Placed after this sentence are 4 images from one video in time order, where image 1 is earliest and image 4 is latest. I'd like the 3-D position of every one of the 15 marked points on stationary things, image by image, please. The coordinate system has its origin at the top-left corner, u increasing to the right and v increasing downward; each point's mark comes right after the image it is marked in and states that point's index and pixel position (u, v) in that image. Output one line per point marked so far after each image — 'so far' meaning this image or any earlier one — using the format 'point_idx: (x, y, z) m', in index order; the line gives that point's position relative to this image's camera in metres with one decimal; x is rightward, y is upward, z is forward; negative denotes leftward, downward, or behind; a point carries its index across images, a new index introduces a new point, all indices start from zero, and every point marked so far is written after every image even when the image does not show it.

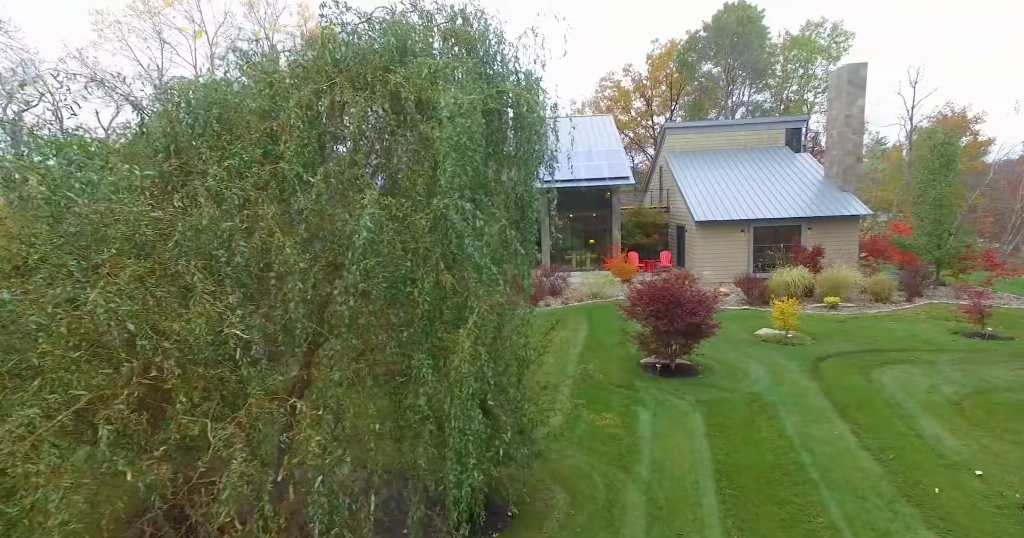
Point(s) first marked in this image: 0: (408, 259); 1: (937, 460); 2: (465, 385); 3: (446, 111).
0: (-0.6, +0.1, +3.6) m
1: (+4.7, -2.1, +6.4) m
2: (-0.3, -0.7, +3.6) m
3: (-0.4, +1.1, +3.9) m
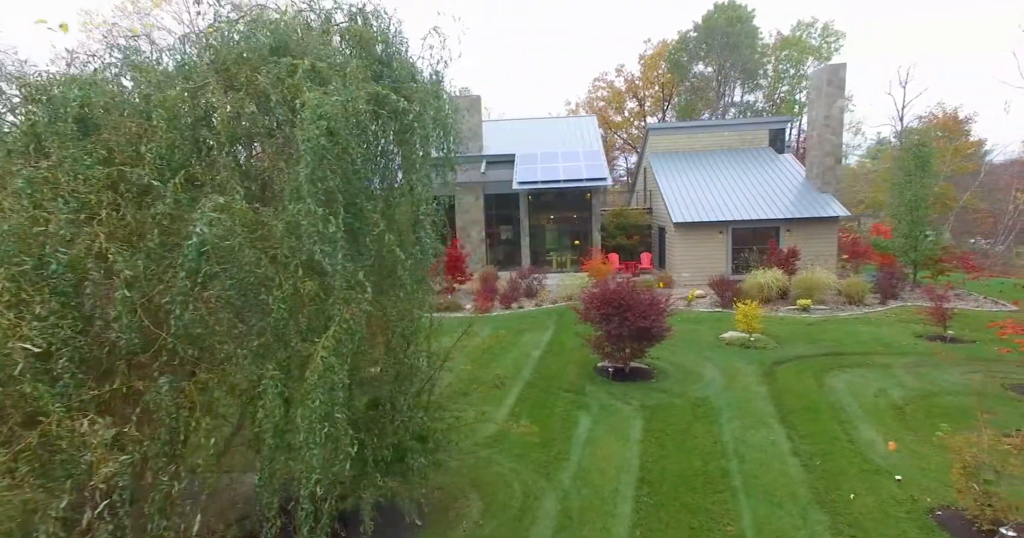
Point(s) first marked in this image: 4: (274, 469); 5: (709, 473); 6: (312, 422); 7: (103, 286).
0: (-1.5, 0.0, +3.5) m
1: (+3.8, -2.2, +6.3) m
2: (-1.2, -0.8, +3.5) m
3: (-1.3, +1.1, +3.8) m
4: (-1.6, -1.3, +3.7) m
5: (+2.2, -2.3, +6.4) m
6: (-1.2, -0.9, +3.5) m
7: (-2.3, -0.1, +3.3) m
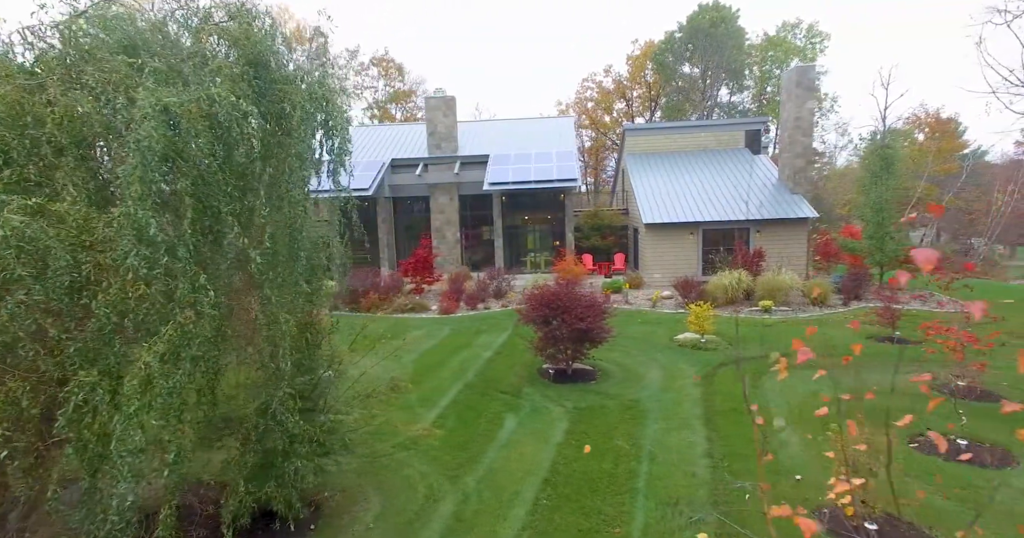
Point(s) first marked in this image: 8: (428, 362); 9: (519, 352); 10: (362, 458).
0: (-2.6, 0.0, +3.5) m
1: (+2.8, -2.2, +6.3) m
2: (-2.2, -0.8, +3.5) m
3: (-2.3, +1.0, +3.8) m
4: (-2.6, -1.3, +3.7) m
5: (+1.1, -2.3, +6.4) m
6: (-2.3, -0.9, +3.5) m
7: (-3.3, -0.1, +3.3) m
8: (-1.7, -1.9, +11.6) m
9: (+0.1, -1.7, +12.0) m
10: (-1.8, -2.3, +6.9) m
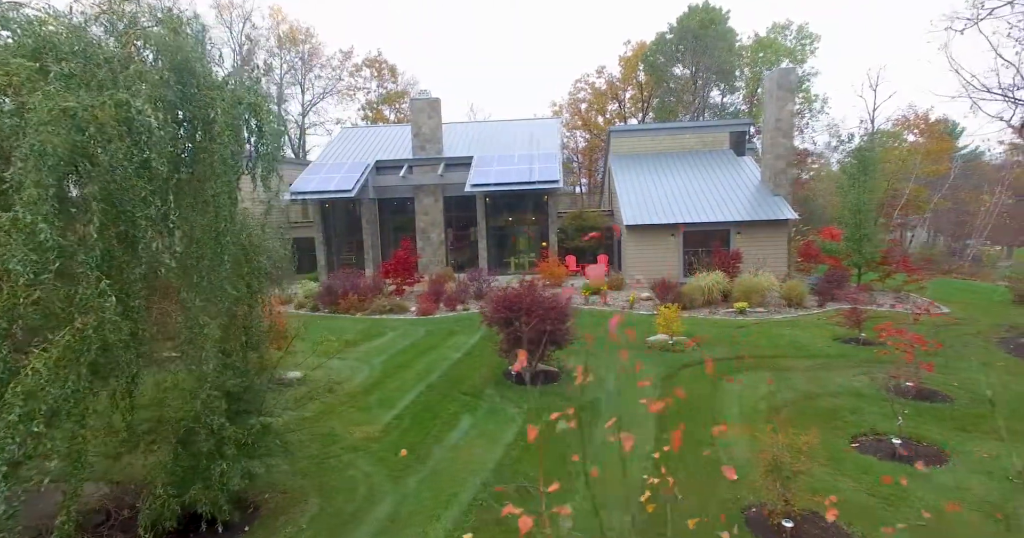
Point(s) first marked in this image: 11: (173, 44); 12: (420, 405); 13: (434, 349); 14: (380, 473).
0: (-3.2, 0.0, +3.5) m
1: (+2.1, -2.2, +6.3) m
2: (-2.9, -0.8, +3.5) m
3: (-3.0, +1.0, +3.9) m
4: (-3.2, -1.3, +3.7) m
5: (+0.5, -2.3, +6.4) m
6: (-2.9, -1.0, +3.5) m
7: (-4.0, -0.1, +3.3) m
8: (-2.4, -1.9, +11.6) m
9: (-0.5, -1.8, +12.0) m
10: (-2.4, -2.3, +6.9) m
11: (-2.9, +1.8, +4.8) m
12: (-1.5, -2.1, +8.9) m
13: (-1.8, -1.8, +12.6) m
14: (-1.5, -2.4, +6.6) m
